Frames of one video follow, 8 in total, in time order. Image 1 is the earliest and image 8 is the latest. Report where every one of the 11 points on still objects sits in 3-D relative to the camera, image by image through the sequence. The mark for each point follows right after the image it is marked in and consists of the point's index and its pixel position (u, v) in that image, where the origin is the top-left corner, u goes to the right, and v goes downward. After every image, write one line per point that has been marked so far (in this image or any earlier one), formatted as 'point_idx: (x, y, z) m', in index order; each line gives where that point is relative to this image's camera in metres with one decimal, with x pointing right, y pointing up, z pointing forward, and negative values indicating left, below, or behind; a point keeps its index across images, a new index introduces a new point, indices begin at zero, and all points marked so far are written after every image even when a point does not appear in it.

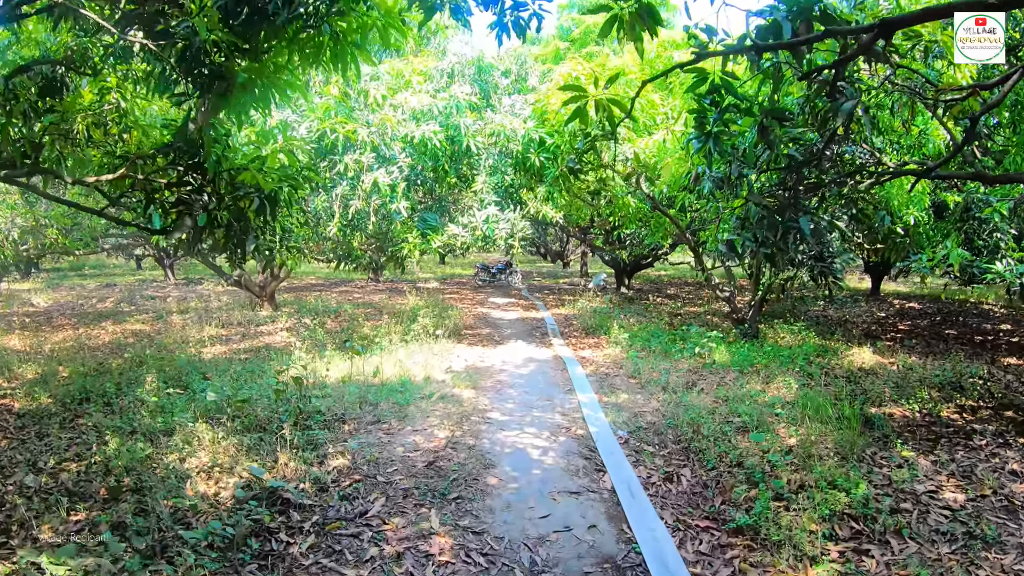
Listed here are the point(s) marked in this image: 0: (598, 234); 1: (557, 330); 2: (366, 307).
0: (+1.2, +0.8, +14.4) m
1: (+0.4, -0.4, +9.4) m
2: (-2.0, -0.2, +13.3) m
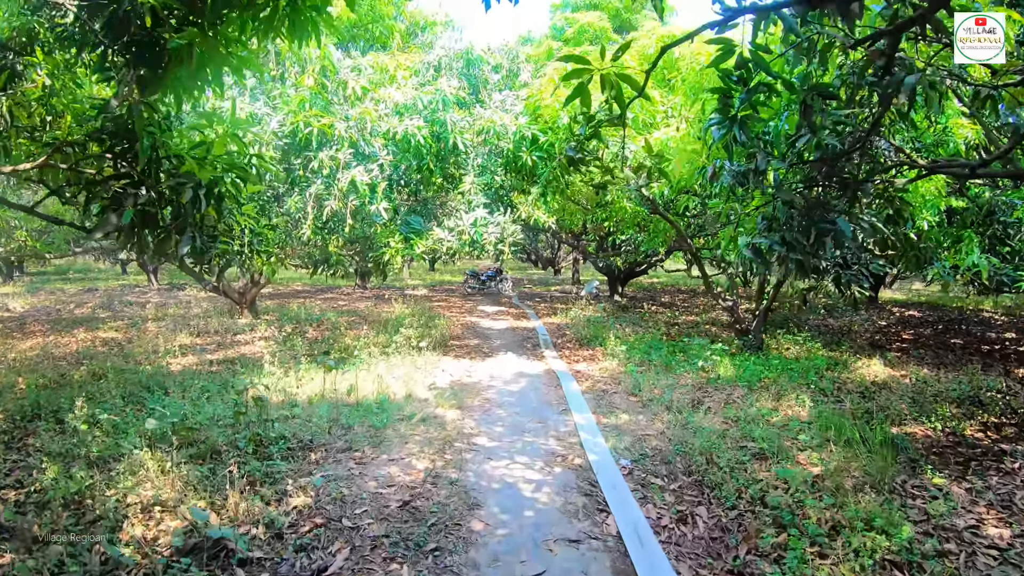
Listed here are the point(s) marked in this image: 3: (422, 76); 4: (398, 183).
0: (+1.1, +0.7, +13.8) m
1: (+0.3, -0.5, +8.8) m
2: (-2.1, -0.3, +12.8) m
3: (-0.7, +1.6, +7.2) m
4: (-0.8, +0.7, +6.8) m
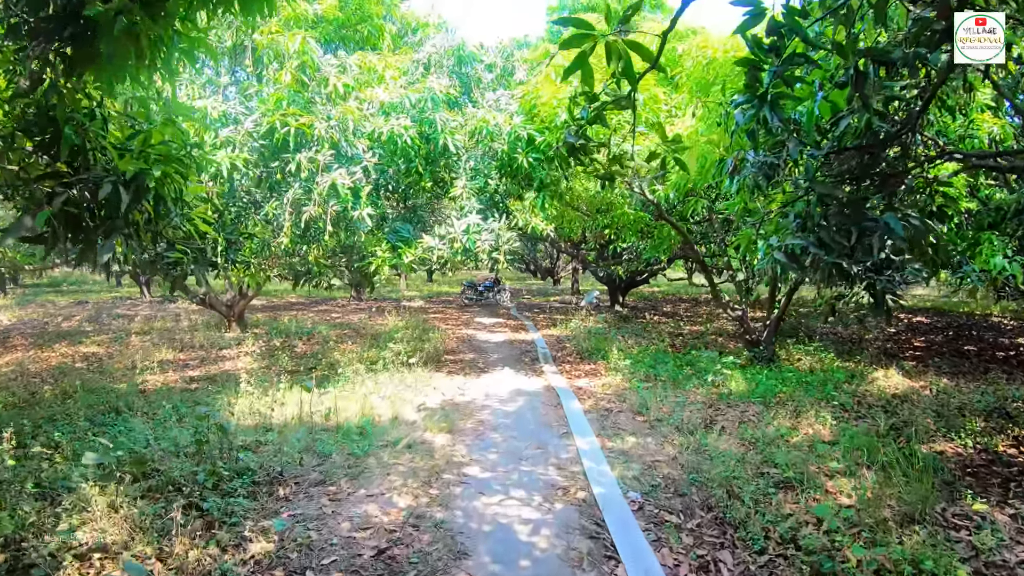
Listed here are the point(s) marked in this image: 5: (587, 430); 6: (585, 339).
0: (+1.1, +0.5, +13.4) m
1: (+0.3, -0.6, +8.4) m
2: (-2.1, -0.5, +12.3) m
3: (-0.7, +1.5, +6.8) m
4: (-0.8, +0.6, +6.4) m
5: (+0.4, -0.7, +4.8) m
6: (+0.7, -0.5, +9.6) m
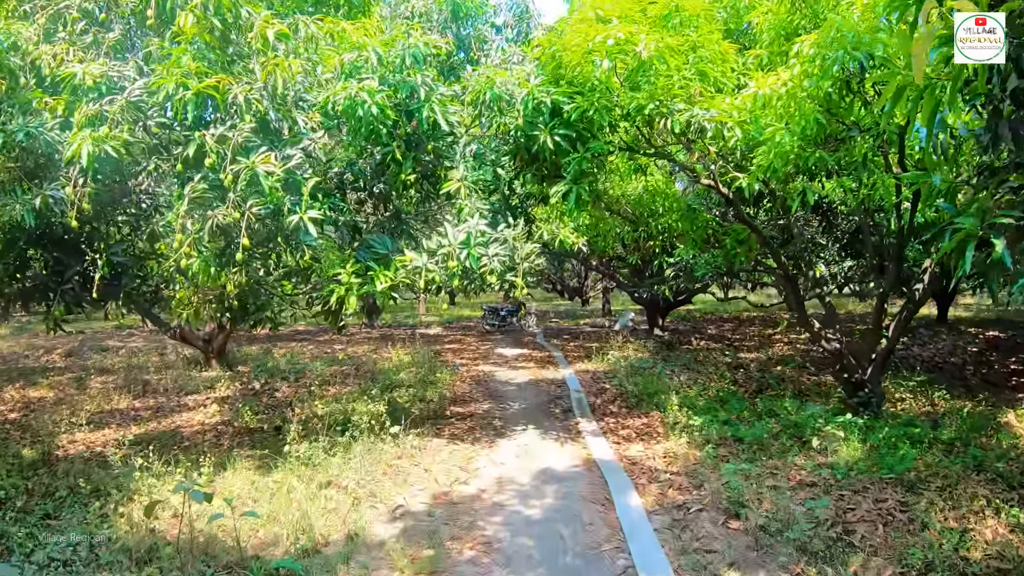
0: (+1.4, +0.3, +11.5) m
1: (+0.5, -0.8, +6.5) m
2: (-1.8, -0.8, +10.5) m
3: (-0.6, +1.3, +4.9) m
4: (-0.7, +0.5, +4.5) m
5: (+0.4, -0.8, +2.9) m
6: (+0.9, -0.7, +7.7) m
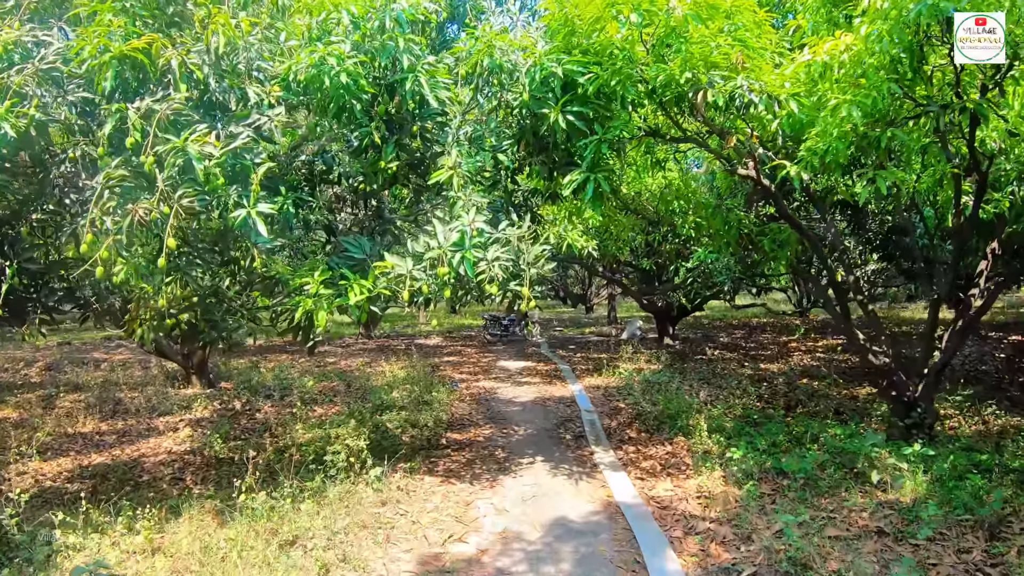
0: (+1.4, +0.2, +10.7) m
1: (+0.5, -0.8, +5.7) m
2: (-1.8, -0.9, +9.7) m
3: (-0.6, +1.2, +4.2) m
4: (-0.7, +0.4, +3.8) m
5: (+0.5, -0.8, +2.2) m
6: (+0.9, -0.8, +7.0) m
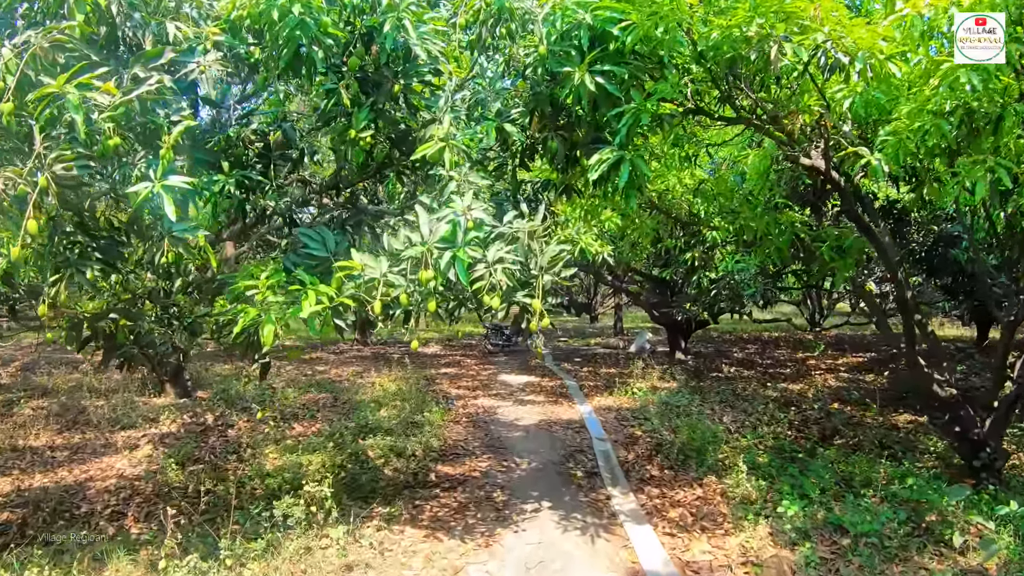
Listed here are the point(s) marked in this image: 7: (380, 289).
0: (+1.4, +0.1, +10.0) m
1: (+0.5, -0.9, +4.9) m
2: (-1.8, -0.9, +8.9) m
3: (-0.6, +1.2, +3.4) m
4: (-0.7, +0.4, +3.0) m
5: (+0.5, -0.9, +1.4) m
6: (+0.9, -0.8, +6.2) m
7: (-0.3, 0.0, +2.5) m
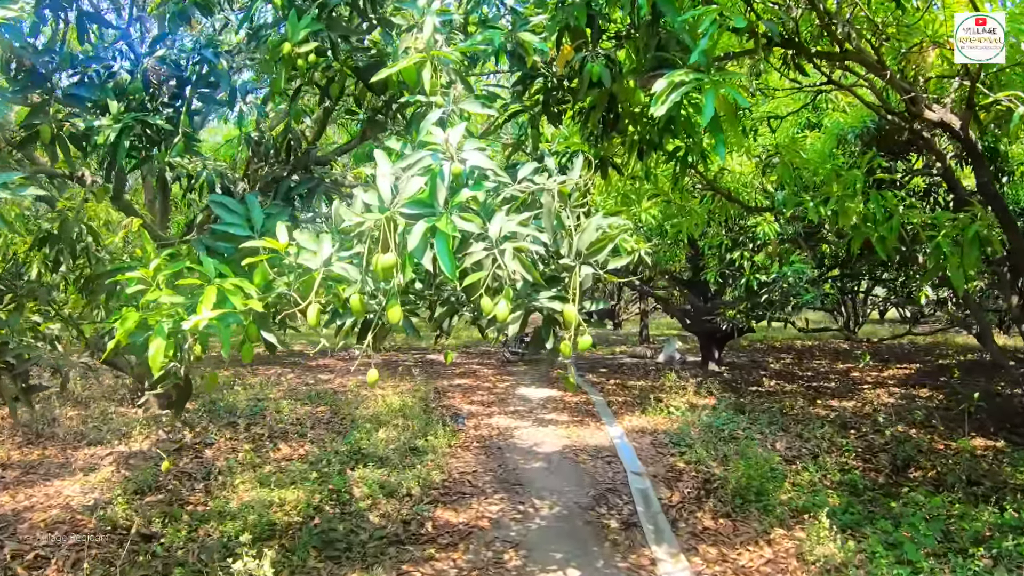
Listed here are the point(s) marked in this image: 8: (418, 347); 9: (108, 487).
0: (+1.6, 0.0, +9.0) m
1: (+0.6, -0.9, +4.0) m
2: (-1.6, -0.9, +8.1) m
3: (-0.5, +1.2, +2.5) m
4: (-0.6, +0.4, +2.1) m
5: (+0.5, -0.9, +0.5) m
6: (+1.0, -0.9, +5.2) m
7: (-0.3, 0.0, +1.6) m
8: (-1.2, -0.8, +13.2) m
9: (-2.1, -1.0, +5.0) m
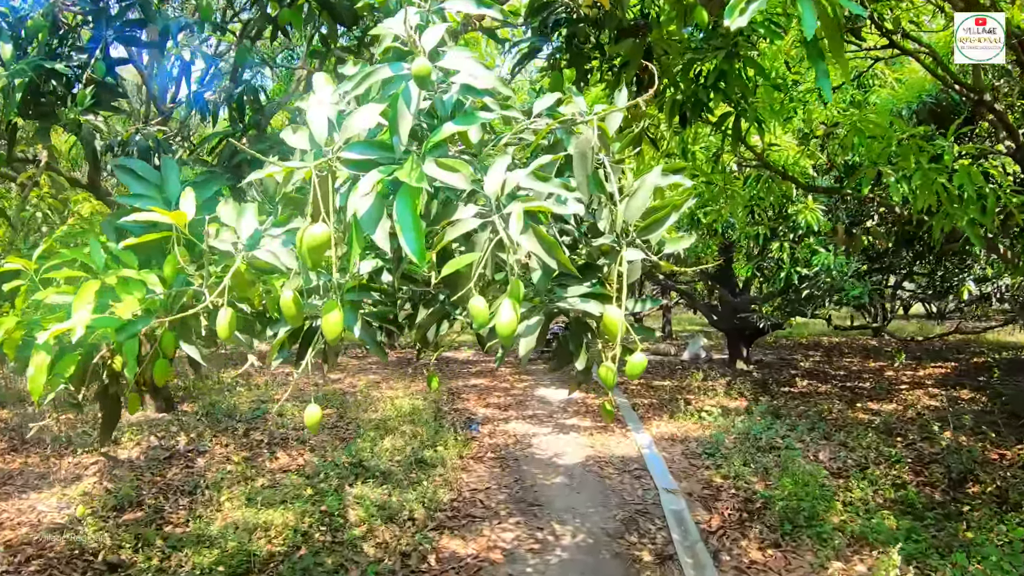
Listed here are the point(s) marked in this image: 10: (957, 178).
0: (+1.8, +0.1, +8.5) m
1: (+0.6, -0.9, +3.5) m
2: (-1.5, -0.9, +7.6) m
3: (-0.5, +1.2, +2.1) m
4: (-0.6, +0.4, +1.6) m
5: (+0.4, -0.9, 0.0) m
6: (+1.1, -0.8, +4.7) m
7: (-0.3, 0.0, +1.1) m
8: (-1.0, -0.7, +12.7) m
9: (-2.0, -1.0, +4.6) m
10: (+1.2, +0.3, +2.6) m
